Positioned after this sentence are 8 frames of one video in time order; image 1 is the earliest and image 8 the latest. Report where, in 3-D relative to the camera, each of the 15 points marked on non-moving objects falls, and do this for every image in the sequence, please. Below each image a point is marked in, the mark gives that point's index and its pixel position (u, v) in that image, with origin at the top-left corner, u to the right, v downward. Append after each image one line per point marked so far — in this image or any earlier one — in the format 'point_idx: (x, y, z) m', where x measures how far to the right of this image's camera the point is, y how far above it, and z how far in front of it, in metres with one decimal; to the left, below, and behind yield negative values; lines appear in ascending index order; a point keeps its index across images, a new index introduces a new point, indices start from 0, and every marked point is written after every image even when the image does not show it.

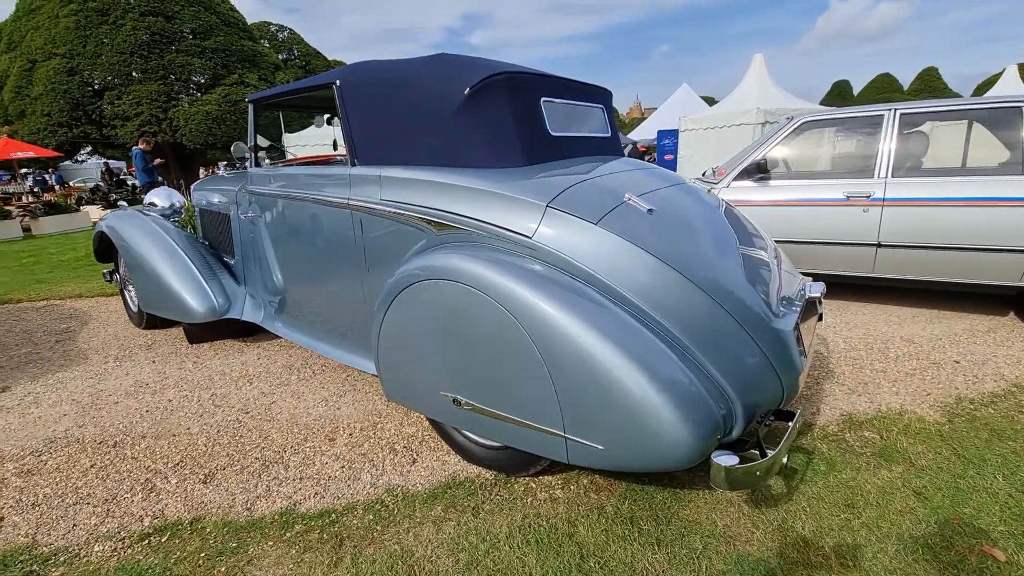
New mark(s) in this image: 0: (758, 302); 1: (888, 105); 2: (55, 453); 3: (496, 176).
0: (+1.0, -0.1, +2.0) m
1: (+3.1, +1.5, +4.1) m
2: (-2.4, -0.9, +2.6) m
3: (-0.1, +0.5, +2.2) m
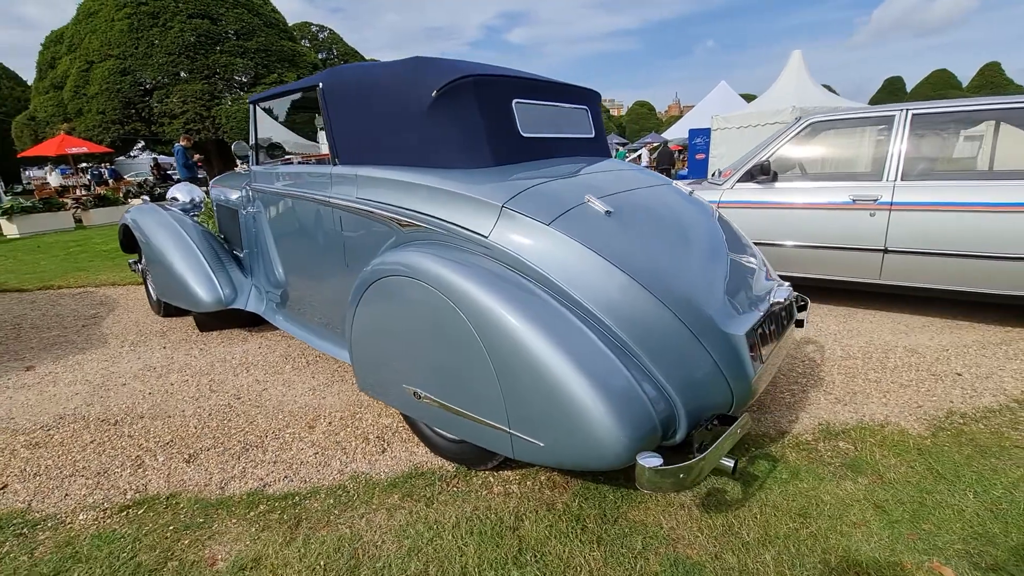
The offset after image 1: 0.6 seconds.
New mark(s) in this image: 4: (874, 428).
0: (+0.8, -0.1, +2.0) m
1: (+3.1, +1.5, +3.9) m
2: (-2.5, -0.8, +2.8) m
3: (-0.2, +0.5, +2.3) m
4: (+1.9, -0.7, +2.5) m
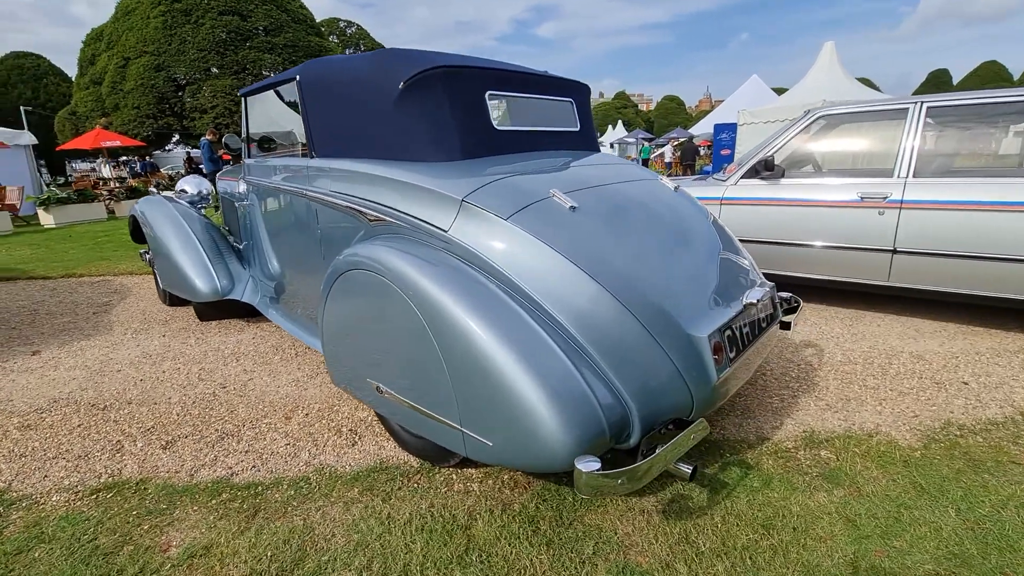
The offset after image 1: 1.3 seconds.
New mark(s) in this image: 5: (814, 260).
0: (+0.6, -0.1, +1.9) m
1: (+3.0, +1.5, +3.7) m
2: (-2.7, -0.7, +2.9) m
3: (-0.4, +0.5, +2.2) m
4: (+1.7, -0.7, +2.4) m
5: (+2.4, +0.2, +4.0) m
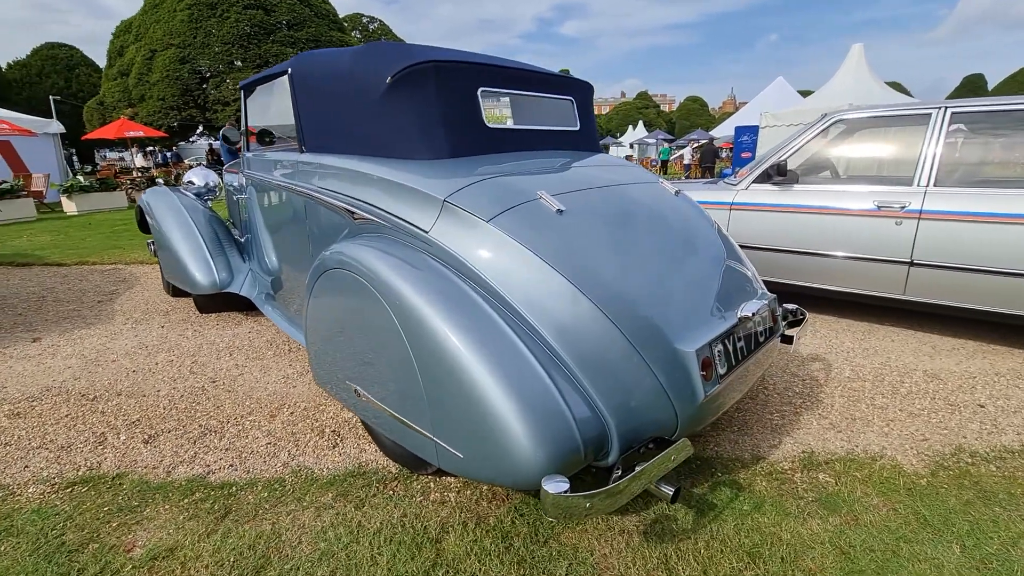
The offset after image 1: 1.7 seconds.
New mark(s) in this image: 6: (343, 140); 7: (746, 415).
0: (+0.6, -0.1, +1.8) m
1: (+3.1, +1.3, +3.6) m
2: (-2.7, -0.7, +2.9) m
3: (-0.4, +0.5, +2.2) m
4: (+1.6, -0.8, +2.3) m
5: (+2.4, +0.1, +3.8) m
6: (-0.8, +0.7, +2.4) m
7: (+1.3, -0.7, +2.7) m
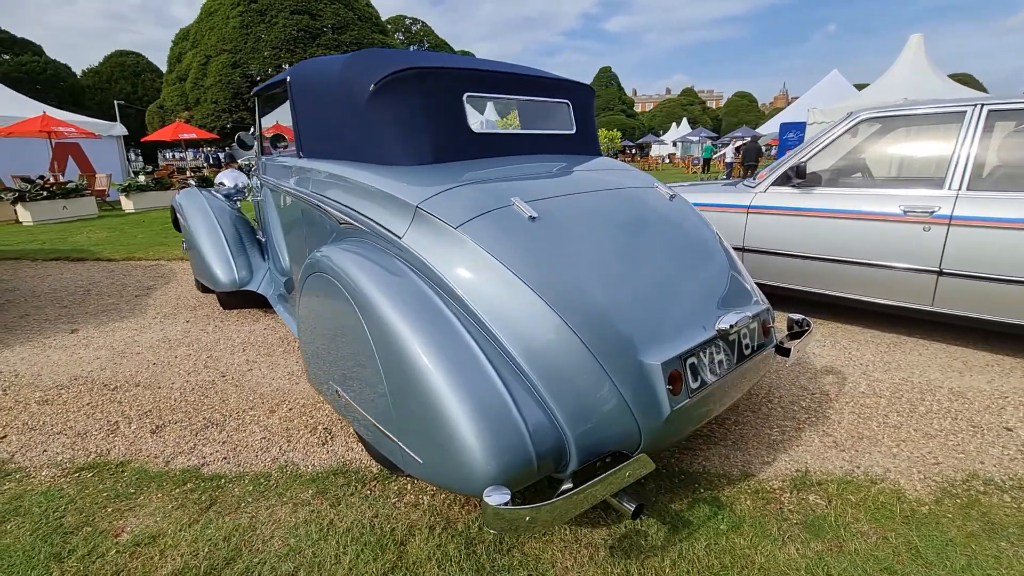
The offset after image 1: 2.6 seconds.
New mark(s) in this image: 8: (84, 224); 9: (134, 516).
0: (+0.4, -0.1, +1.8) m
1: (+3.1, +1.3, +3.3) m
2: (-2.8, -0.6, +3.1) m
3: (-0.5, +0.5, +2.2) m
4: (+1.5, -0.9, +2.2) m
5: (+2.5, +0.1, +3.6) m
6: (-0.9, +0.7, +2.5) m
7: (+1.2, -0.7, +2.6) m
8: (-9.2, +1.4, +10.5) m
9: (-1.5, -0.9, +2.0) m
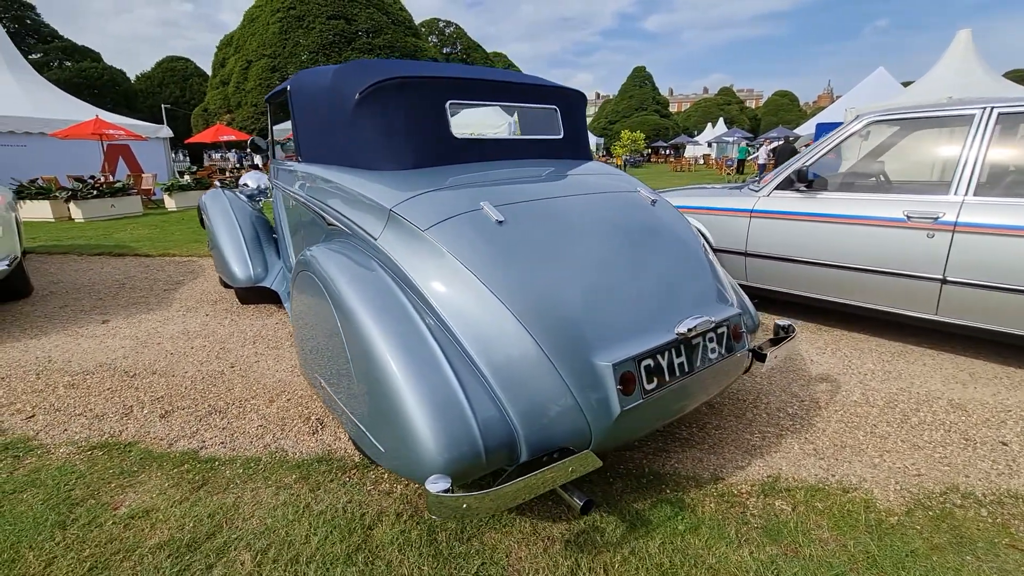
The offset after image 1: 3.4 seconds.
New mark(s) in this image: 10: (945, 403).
0: (+0.3, -0.2, +1.8) m
1: (+3.1, +1.2, +3.2) m
2: (-2.8, -0.6, +3.3) m
3: (-0.6, +0.5, +2.3) m
4: (+1.4, -0.9, +2.1) m
5: (+2.4, 0.0, +3.5) m
6: (-1.0, +0.7, +2.6) m
7: (+1.1, -0.8, +2.6) m
8: (-8.7, +1.5, +11.2) m
9: (-1.7, -0.9, +2.2) m
10: (+2.5, -0.7, +2.9) m
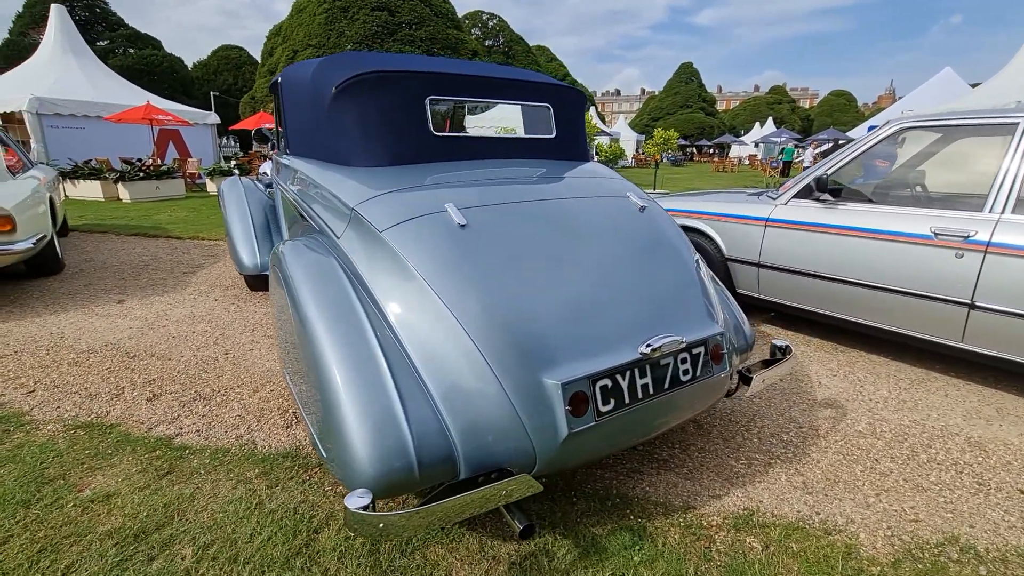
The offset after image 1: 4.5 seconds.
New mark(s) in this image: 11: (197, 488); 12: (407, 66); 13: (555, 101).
0: (+0.1, -0.2, +1.7) m
1: (+3.1, +1.0, +2.9) m
2: (-2.9, -0.5, +3.5) m
3: (-0.7, +0.5, +2.3) m
4: (+1.2, -1.0, +2.0) m
5: (+2.4, -0.1, +3.3) m
6: (-1.0, +0.8, +2.6) m
7: (+1.0, -0.8, +2.4) m
8: (-8.1, +2.0, +11.7) m
9: (-1.9, -0.8, +2.2) m
10: (+2.4, -0.8, +2.6) m
11: (-1.4, -0.9, +2.1) m
12: (-0.5, +1.1, +2.4) m
13: (+0.2, +1.1, +2.8) m
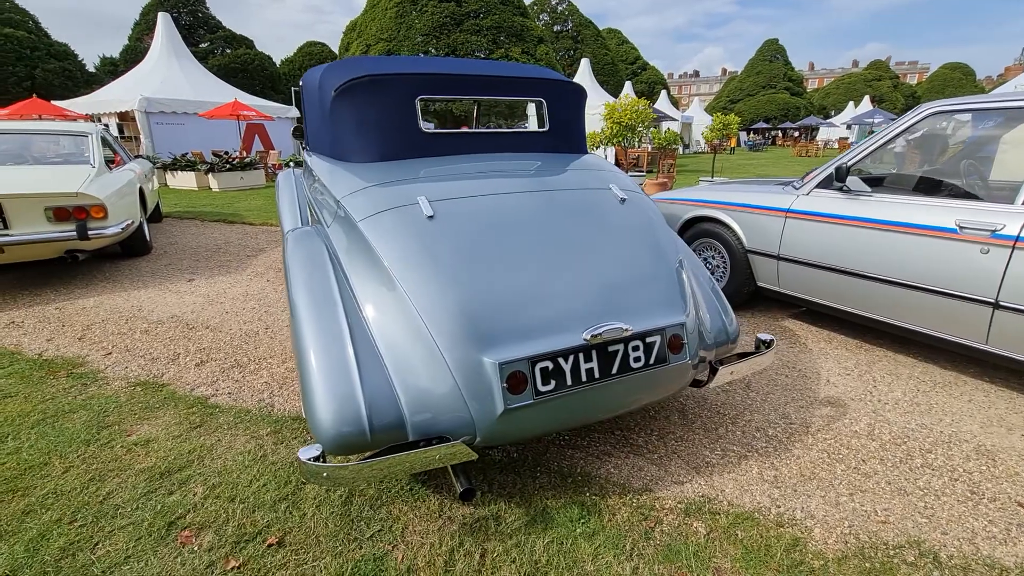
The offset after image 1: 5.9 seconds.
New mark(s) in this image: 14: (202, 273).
0: (-0.1, -0.1, +1.9) m
1: (+3.0, +1.0, +2.6) m
2: (-2.8, -0.3, +4.0) m
3: (-0.8, +0.6, +2.5) m
4: (+1.0, -0.9, +2.0) m
5: (+2.4, -0.1, +3.1) m
6: (-1.1, +0.9, +2.9) m
7: (+0.8, -0.8, +2.5) m
8: (-6.8, +2.5, +12.8) m
9: (-2.0, -0.7, +2.7) m
10: (+2.3, -0.8, +2.5) m
11: (-1.5, -0.8, +2.5) m
12: (-0.5, +1.1, +2.5) m
13: (+0.2, +1.1, +2.9) m
14: (-3.4, +0.2, +5.4) m
